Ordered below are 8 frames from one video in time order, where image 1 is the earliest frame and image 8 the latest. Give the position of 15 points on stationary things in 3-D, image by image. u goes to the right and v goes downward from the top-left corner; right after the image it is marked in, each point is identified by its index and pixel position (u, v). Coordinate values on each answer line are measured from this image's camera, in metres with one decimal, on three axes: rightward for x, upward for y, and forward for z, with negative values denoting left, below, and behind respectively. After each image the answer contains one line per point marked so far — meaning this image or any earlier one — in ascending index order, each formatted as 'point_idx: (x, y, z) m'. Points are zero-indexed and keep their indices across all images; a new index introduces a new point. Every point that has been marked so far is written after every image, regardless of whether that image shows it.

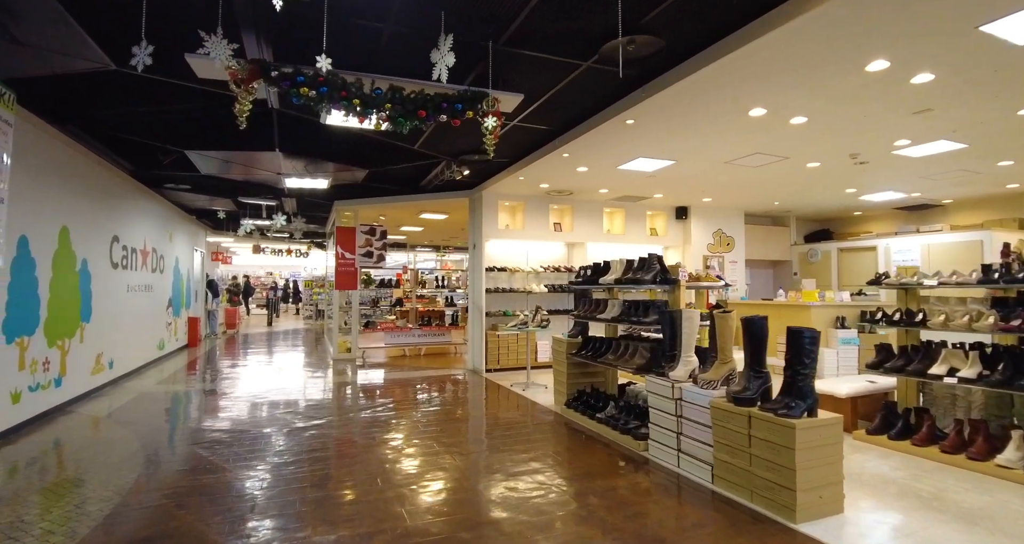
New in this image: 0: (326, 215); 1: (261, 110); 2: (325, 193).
0: (-4.2, +1.3, +11.5) m
1: (-2.5, +1.6, +5.1) m
2: (-3.3, +1.4, +9.0) m
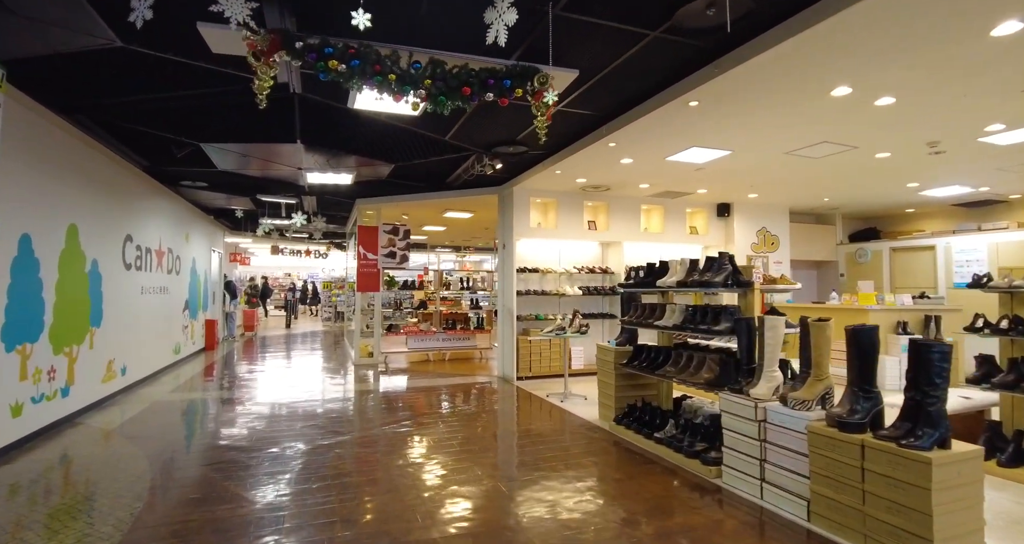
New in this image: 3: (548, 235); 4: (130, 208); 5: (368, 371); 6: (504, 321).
0: (-3.6, +1.3, +11.1) m
1: (-2.1, +1.6, +4.6) m
2: (-2.8, +1.4, +8.6) m
3: (+0.6, +0.6, +7.9) m
4: (-5.2, +0.9, +6.9) m
5: (-2.6, -1.8, +9.1) m
6: (-0.1, -0.8, +7.9) m
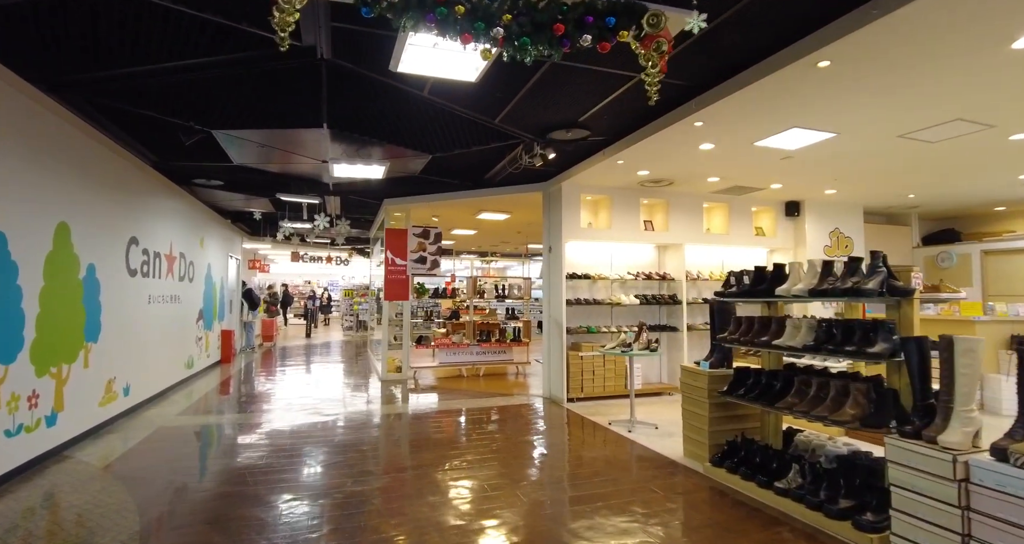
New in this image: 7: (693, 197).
0: (-2.9, +1.1, +10.3) m
1: (-1.6, +1.6, +3.8) m
2: (-2.1, +1.3, +7.8) m
3: (+1.2, +0.5, +6.9) m
4: (-4.6, +0.8, +6.2) m
5: (-1.9, -1.9, +8.3) m
6: (+0.5, -0.9, +7.0) m
7: (+2.7, +1.1, +7.5) m
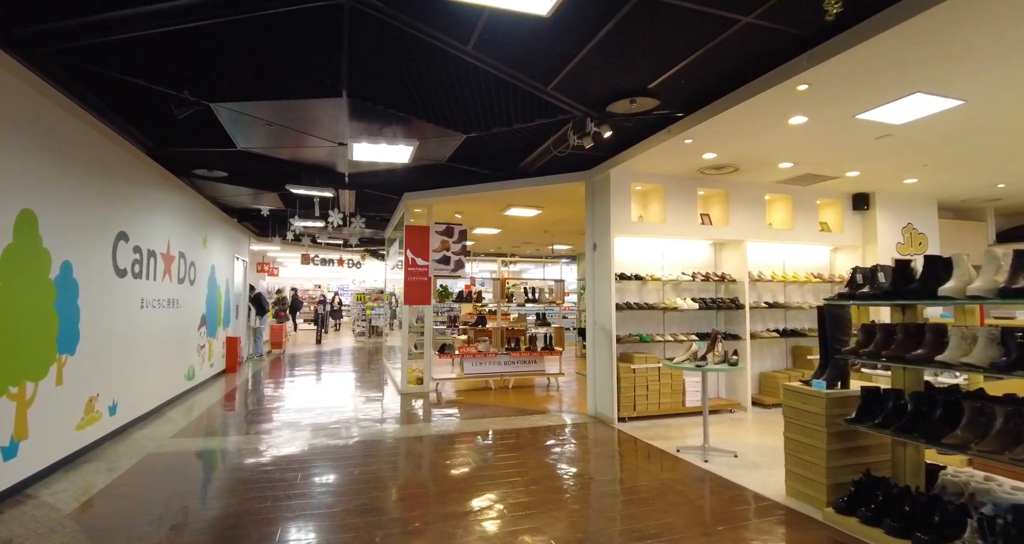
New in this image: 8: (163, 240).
0: (-2.3, +1.1, +9.6) m
1: (-1.1, +1.6, +3.0) m
2: (-1.6, +1.3, +7.0) m
3: (+1.7, +0.5, +6.1) m
4: (-4.1, +0.8, +5.4) m
5: (-1.4, -1.9, +7.4) m
6: (+1.0, -0.9, +6.1) m
7: (+3.2, +1.1, +6.6) m
8: (-4.4, +0.4, +6.4) m
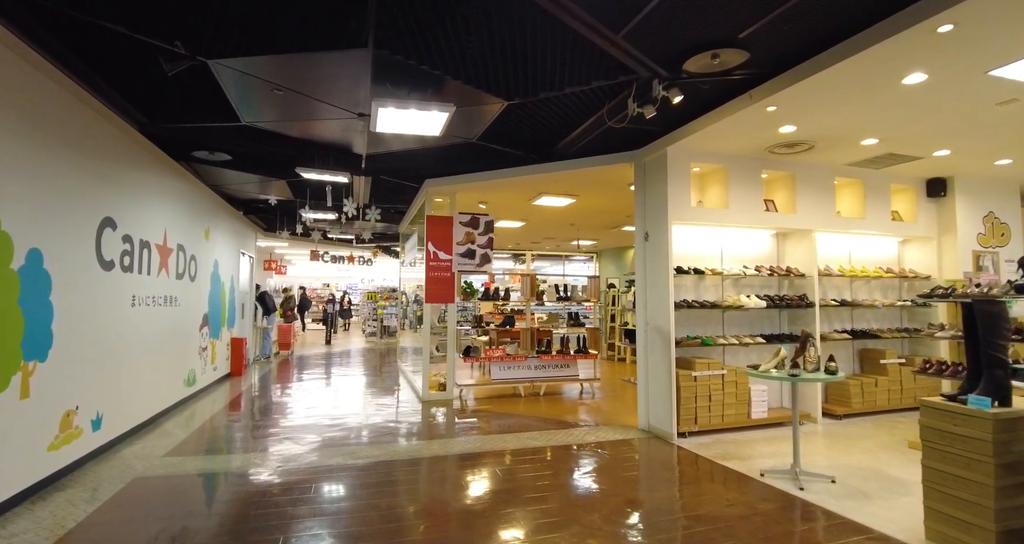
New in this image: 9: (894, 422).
0: (-1.9, +1.2, +8.8) m
1: (-0.7, +1.7, +2.3) m
2: (-1.2, +1.3, +6.3) m
3: (+2.2, +0.6, +5.3) m
4: (-3.7, +0.9, +4.7) m
5: (-0.9, -1.8, +6.7) m
6: (+1.5, -0.8, +5.4) m
7: (+3.6, +1.2, +5.9) m
8: (-4.0, +0.5, +5.7) m
9: (+4.3, -1.7, +5.8) m
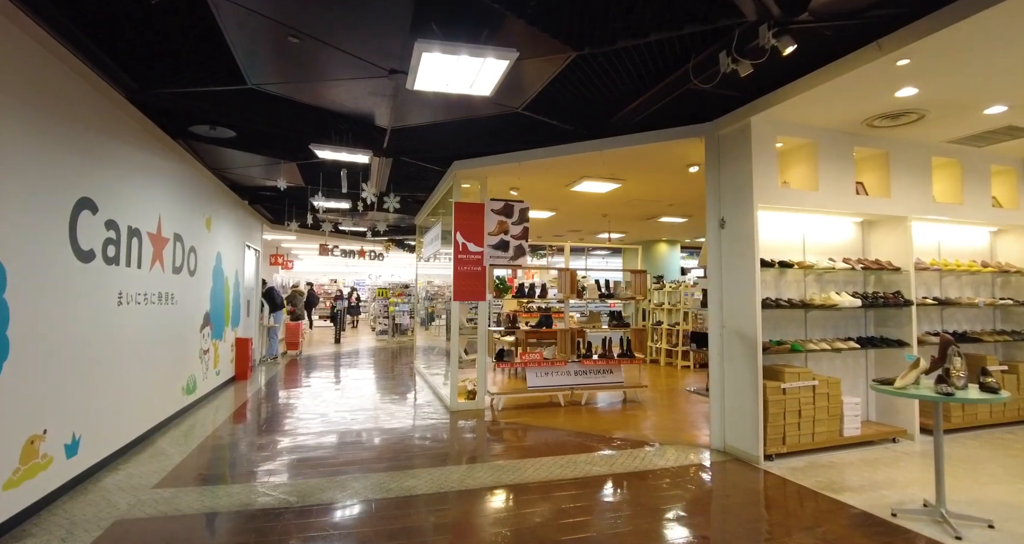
0: (-1.4, +1.3, +8.1) m
1: (-0.3, +1.7, +1.5) m
2: (-0.7, +1.4, +5.5) m
3: (+2.6, +0.6, +4.5) m
4: (-3.3, +0.9, +4.0) m
5: (-0.5, -1.8, +5.9) m
6: (+1.9, -0.7, +4.6) m
7: (+4.1, +1.2, +5.0) m
8: (-3.5, +0.5, +4.9) m
9: (+4.8, -1.6, +5.0) m
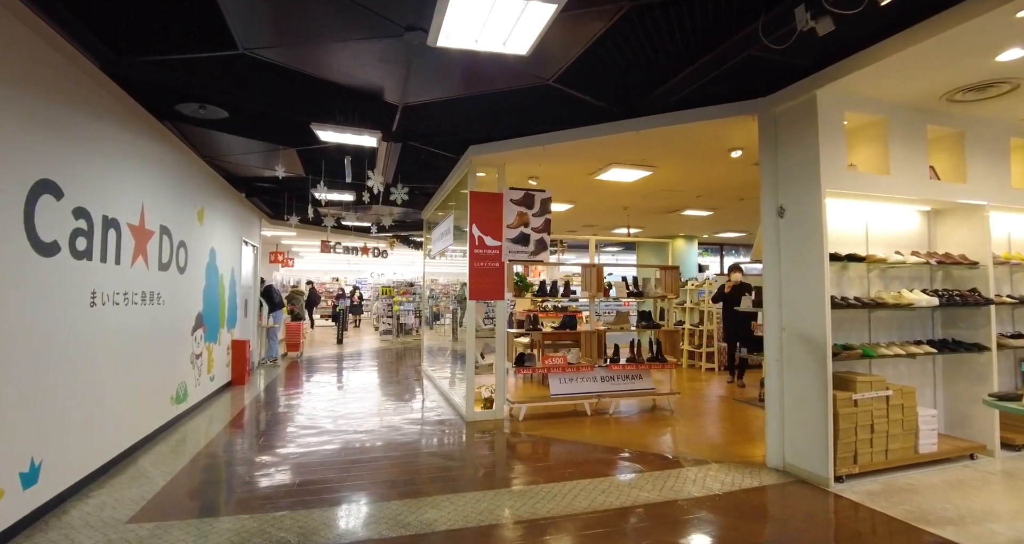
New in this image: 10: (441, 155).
0: (-1.1, +1.3, +7.5) m
1: (-0.1, +1.7, +0.9) m
2: (-0.5, +1.5, +4.9) m
3: (+2.8, +0.7, +4.0) m
4: (-3.0, +1.0, +3.4) m
5: (-0.2, -1.7, +5.4) m
6: (+2.2, -0.7, +4.0) m
7: (+4.3, +1.3, +4.5) m
8: (-3.3, +0.6, +4.4) m
9: (+5.1, -1.6, +4.4) m
10: (-0.9, +1.4, +6.1) m
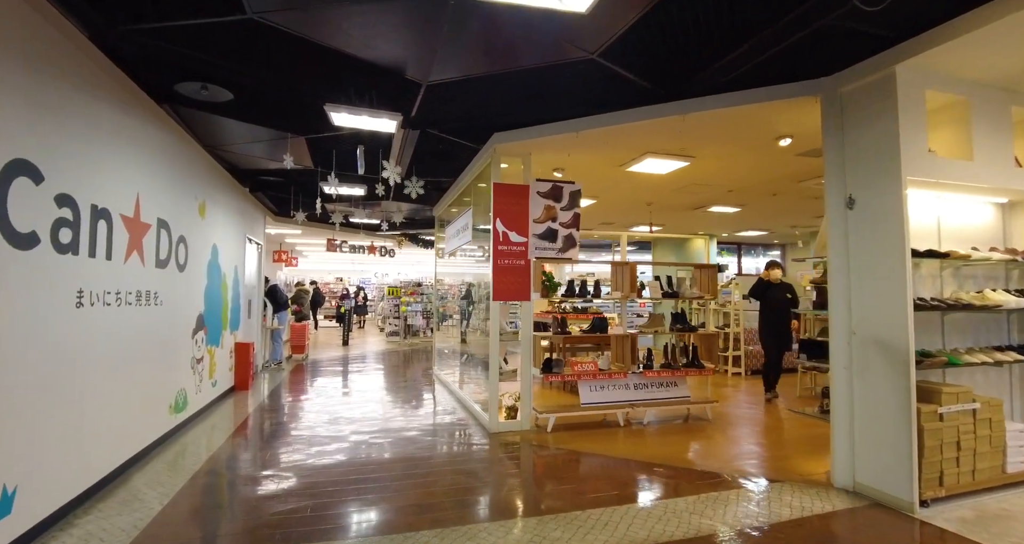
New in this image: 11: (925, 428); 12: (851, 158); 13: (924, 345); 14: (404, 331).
0: (-0.8, +1.3, +7.1) m
1: (+0.2, +1.8, +0.5) m
2: (-0.2, +1.5, +4.5) m
3: (+3.1, +0.7, +3.5) m
4: (-2.7, +1.0, +3.0) m
5: (0.0, -1.7, +4.9) m
6: (+2.4, -0.7, +3.6) m
7: (+4.6, +1.3, +4.0) m
8: (-3.0, +0.6, +3.9) m
9: (+5.3, -1.6, +4.0) m
10: (-0.6, +1.4, +5.7) m
11: (+2.7, -1.0, +3.3) m
12: (+2.4, +0.8, +3.7) m
13: (+3.1, -0.5, +3.8) m
14: (-2.9, -1.6, +14.0) m
